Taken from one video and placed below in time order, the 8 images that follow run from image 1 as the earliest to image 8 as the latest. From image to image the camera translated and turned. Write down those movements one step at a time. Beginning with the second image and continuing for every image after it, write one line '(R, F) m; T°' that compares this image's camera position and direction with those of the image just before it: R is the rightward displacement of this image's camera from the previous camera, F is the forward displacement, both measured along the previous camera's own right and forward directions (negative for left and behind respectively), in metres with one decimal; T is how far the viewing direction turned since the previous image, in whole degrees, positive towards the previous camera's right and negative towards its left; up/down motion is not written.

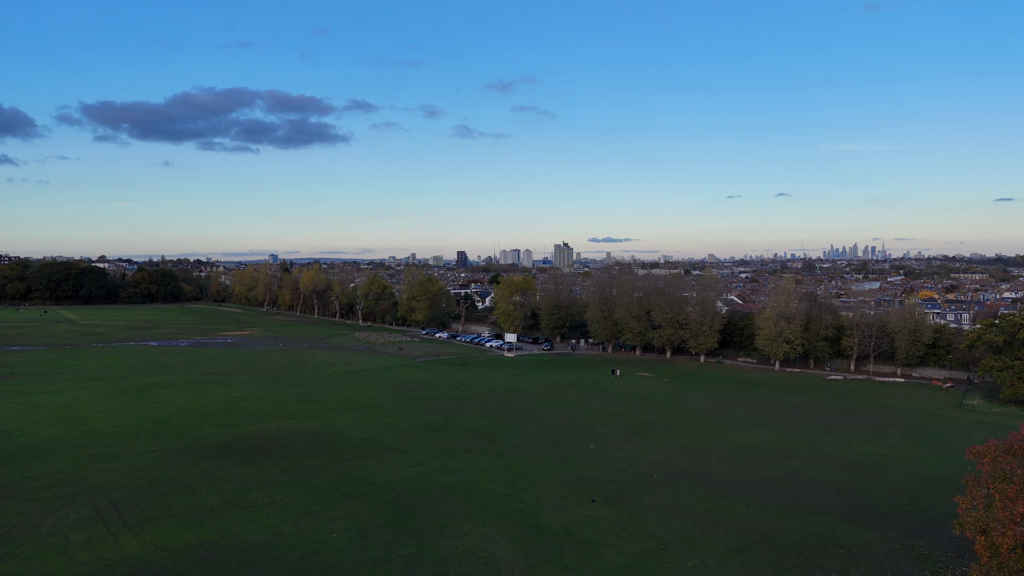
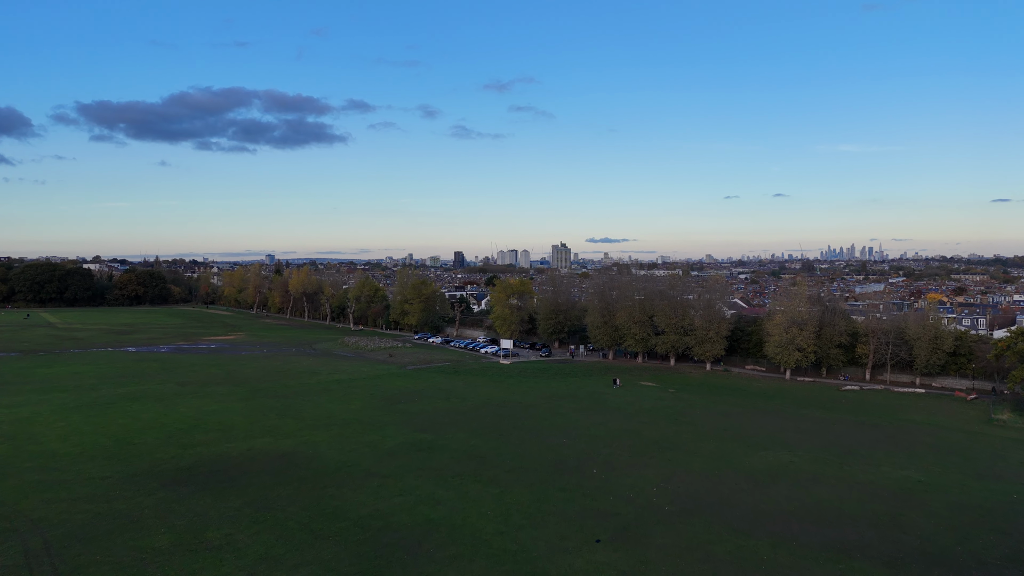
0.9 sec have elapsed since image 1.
(+0.1, +2.5) m; 0°
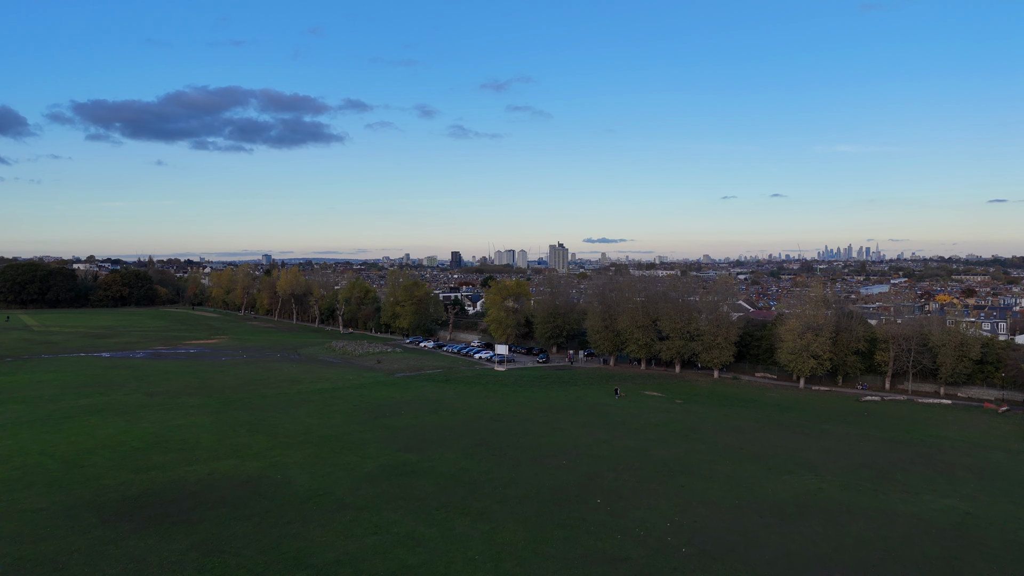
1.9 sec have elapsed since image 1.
(+0.1, +2.9) m; 0°
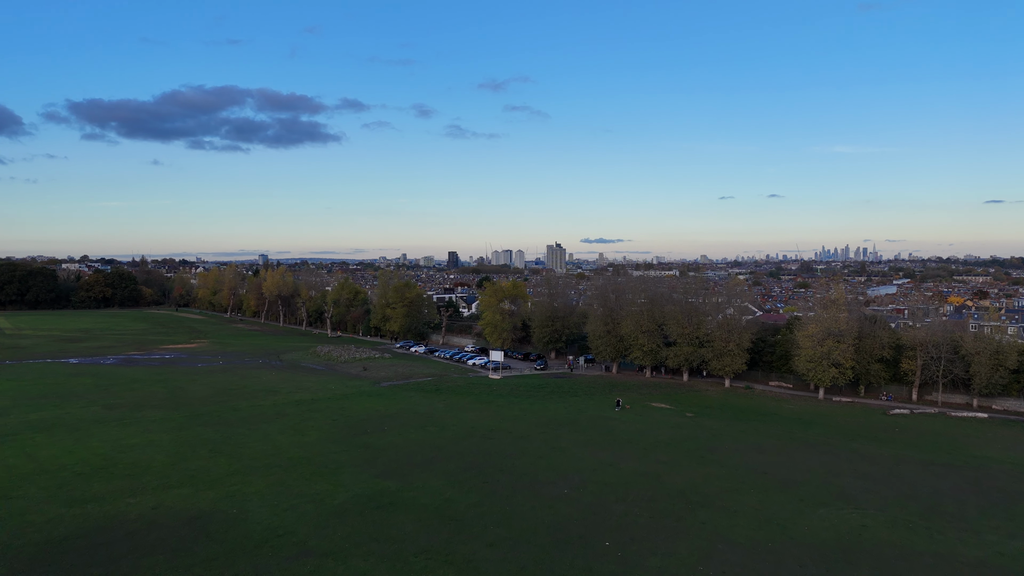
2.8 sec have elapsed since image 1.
(+0.1, +3.2) m; 0°
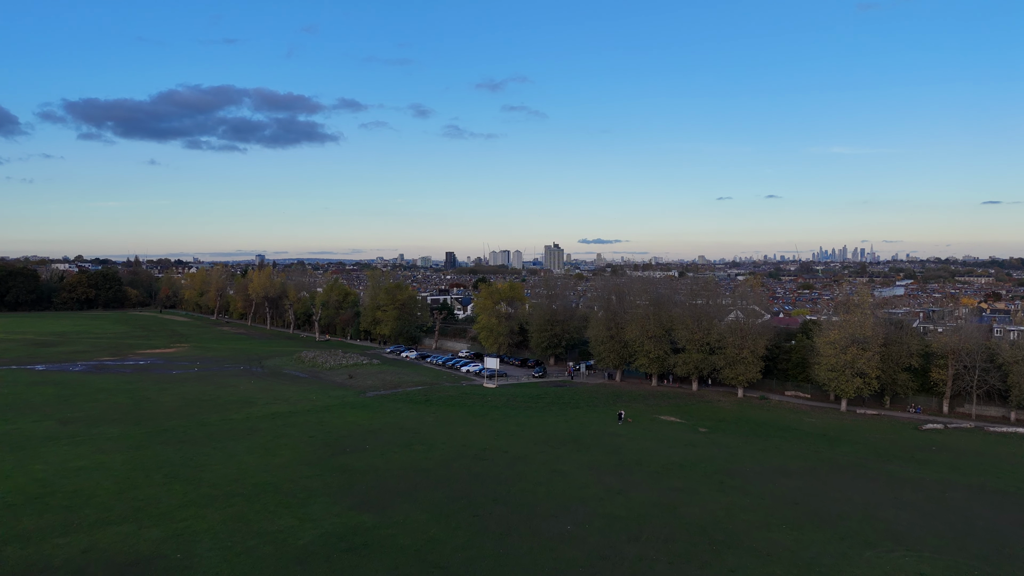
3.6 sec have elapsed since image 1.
(+0.1, +3.0) m; 0°
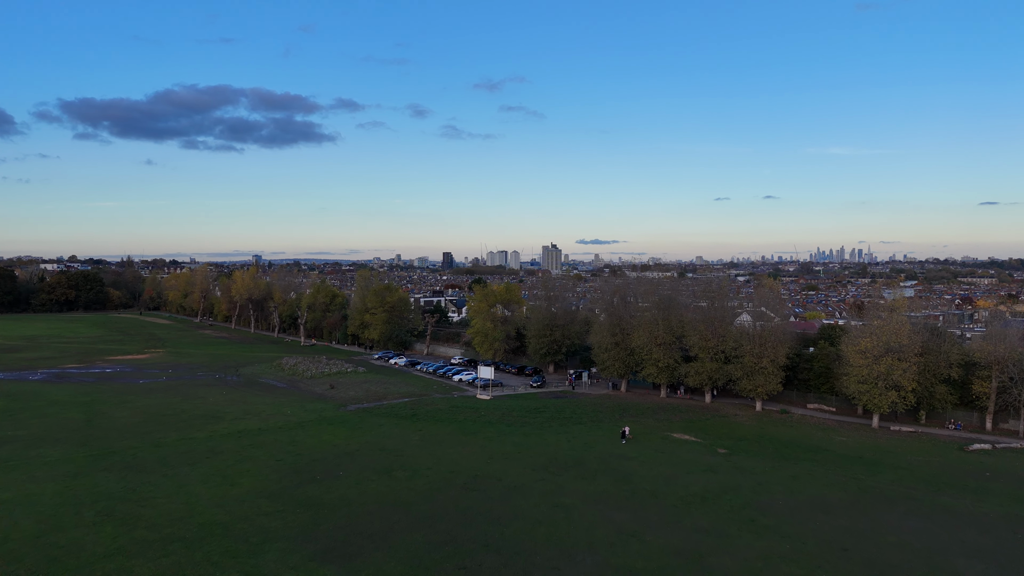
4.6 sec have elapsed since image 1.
(+0.1, +3.5) m; 0°
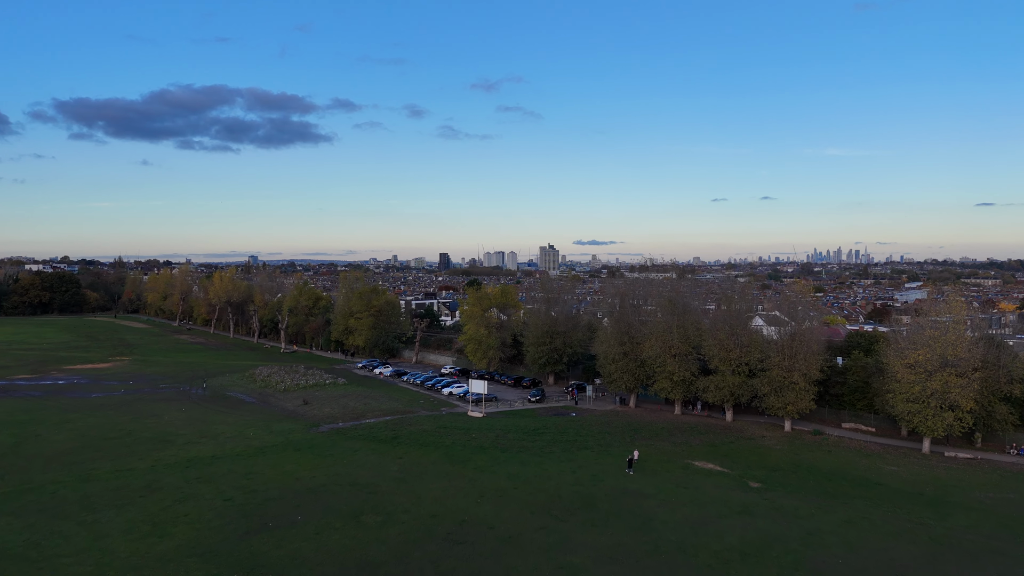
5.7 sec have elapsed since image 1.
(+0.1, +4.2) m; 0°
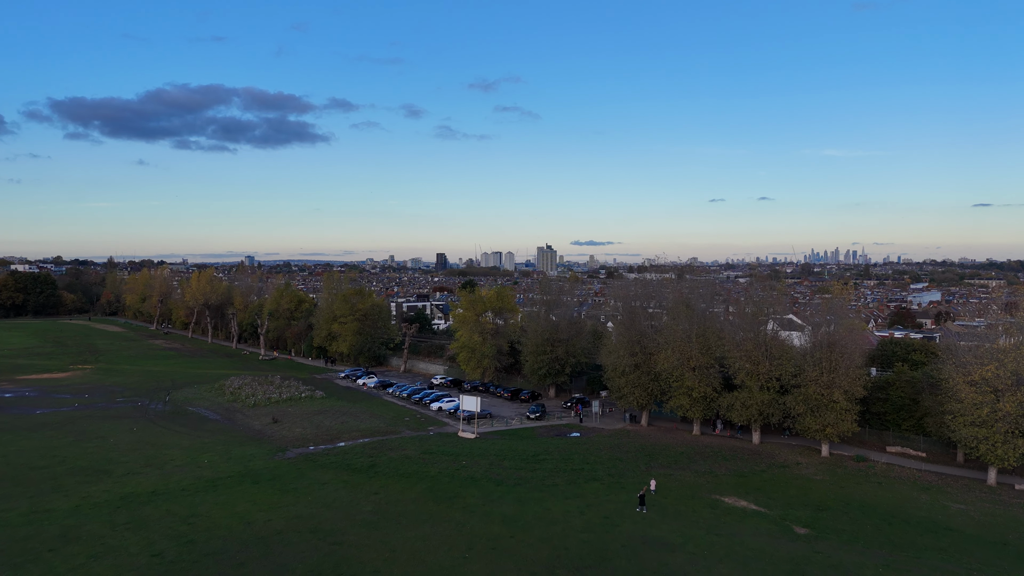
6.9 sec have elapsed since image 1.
(0.0, +4.0) m; 0°
